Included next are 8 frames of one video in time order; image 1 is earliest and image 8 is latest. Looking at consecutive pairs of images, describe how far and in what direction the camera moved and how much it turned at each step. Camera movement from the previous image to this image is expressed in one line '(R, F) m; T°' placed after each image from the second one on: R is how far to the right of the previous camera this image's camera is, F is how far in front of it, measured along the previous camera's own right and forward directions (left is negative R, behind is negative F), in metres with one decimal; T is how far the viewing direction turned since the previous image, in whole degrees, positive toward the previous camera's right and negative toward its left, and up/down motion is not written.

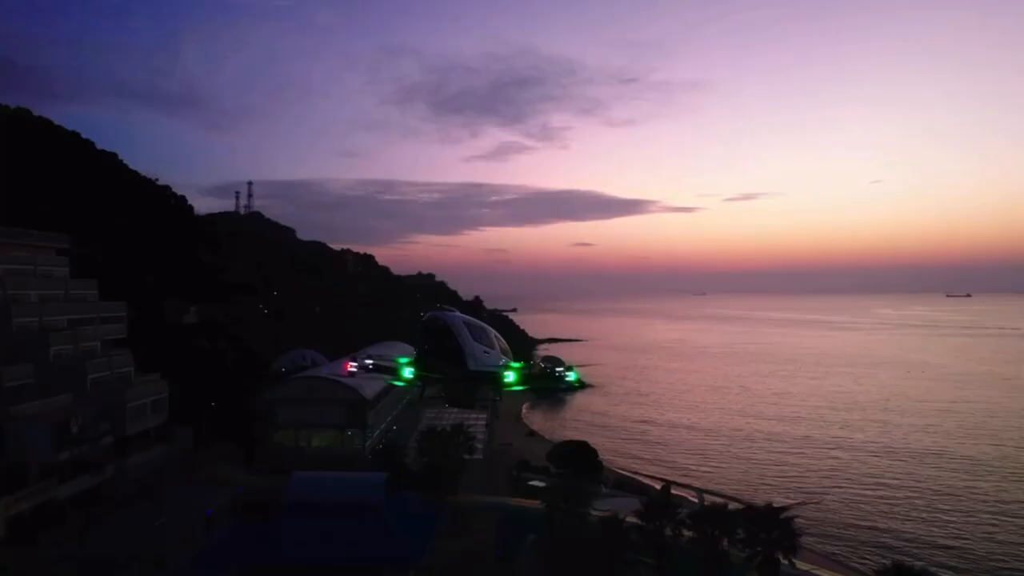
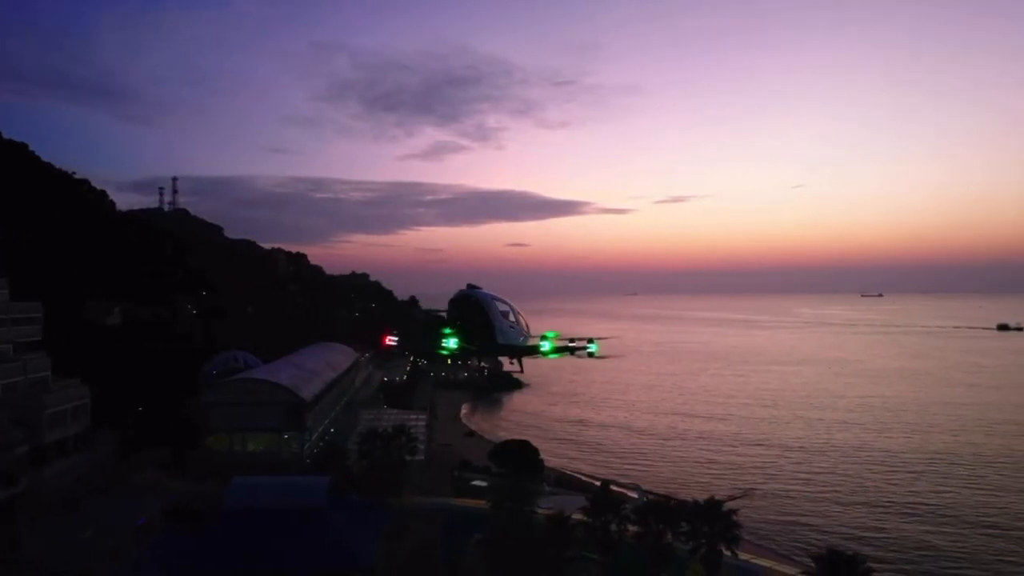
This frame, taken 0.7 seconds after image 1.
(-0.3, 0.0) m; +5°
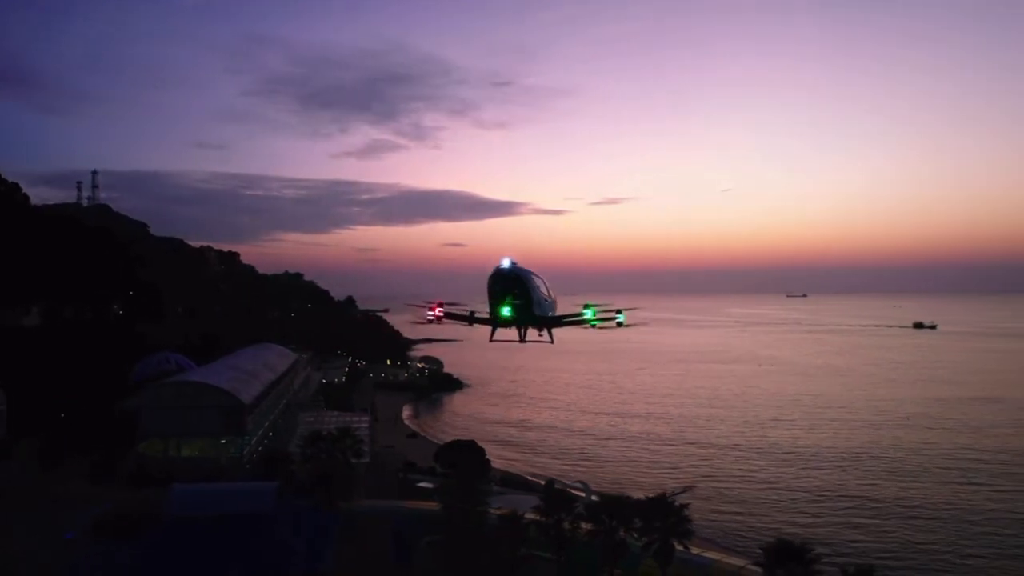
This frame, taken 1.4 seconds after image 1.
(-0.5, +0.1) m; +5°
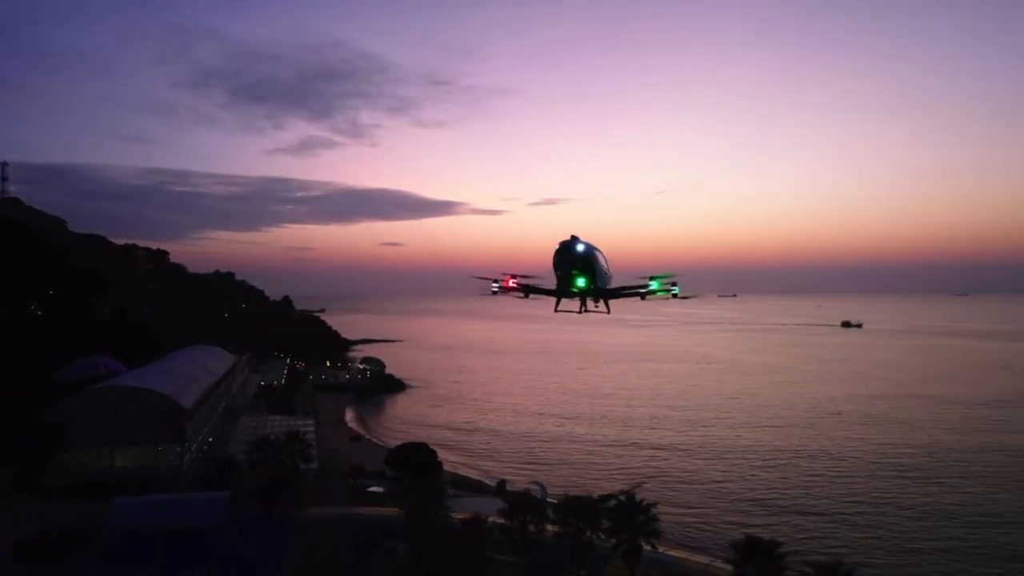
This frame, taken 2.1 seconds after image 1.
(-0.7, +0.5) m; +5°
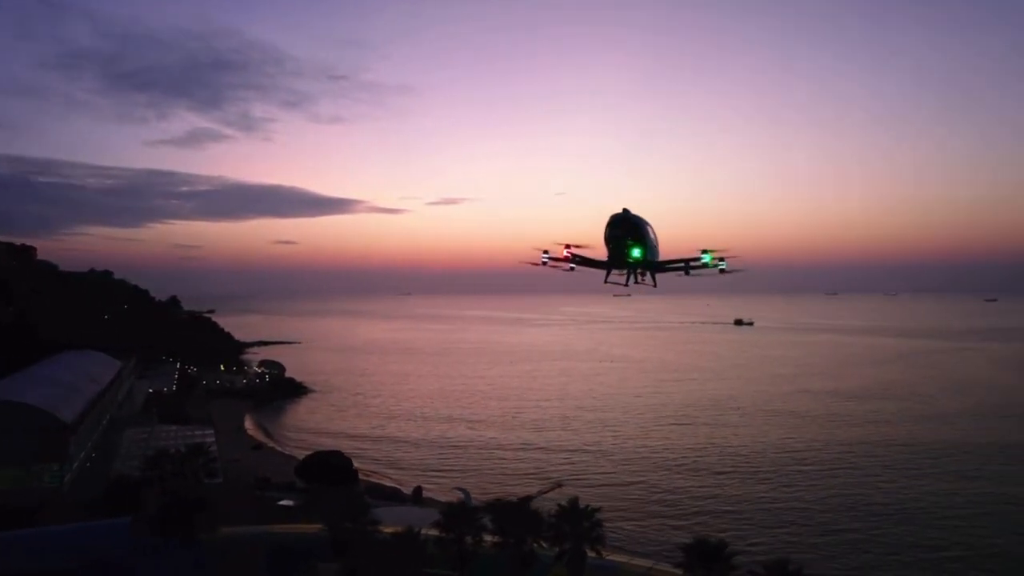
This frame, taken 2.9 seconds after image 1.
(-1.0, +1.0) m; +8°
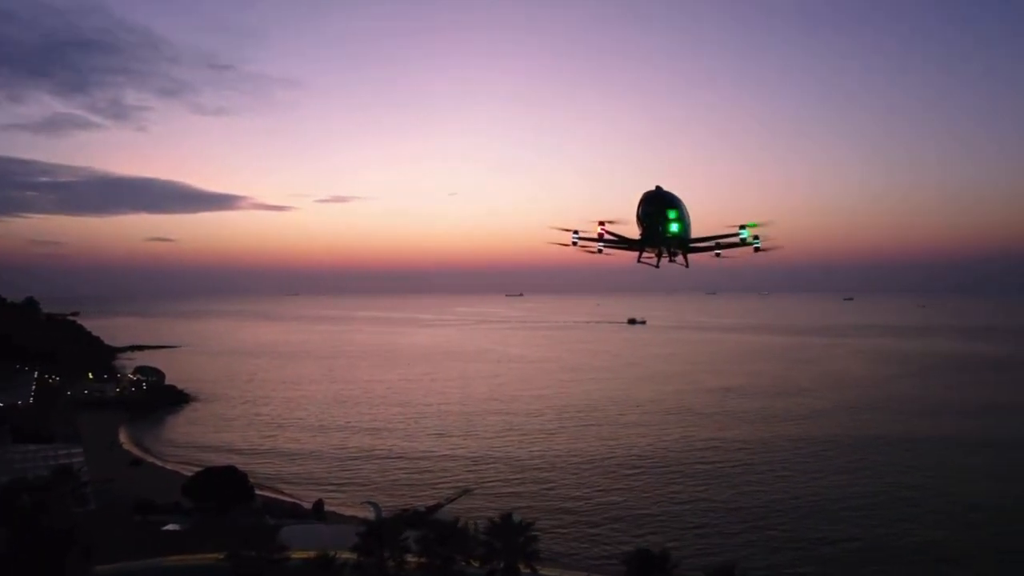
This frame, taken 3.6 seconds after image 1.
(-0.8, +1.3) m; +9°
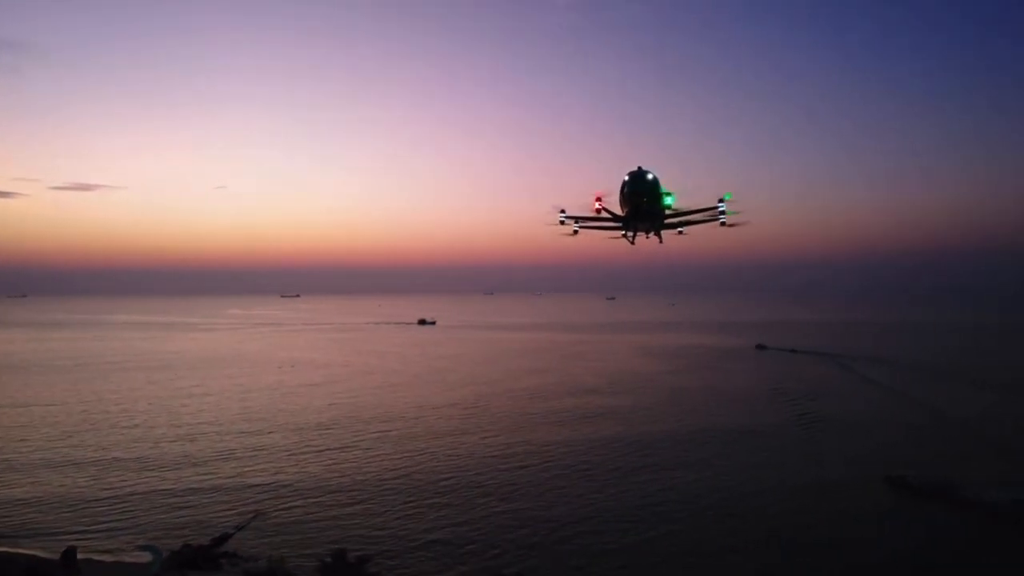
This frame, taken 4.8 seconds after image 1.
(+3.9, -1.6) m; -33°
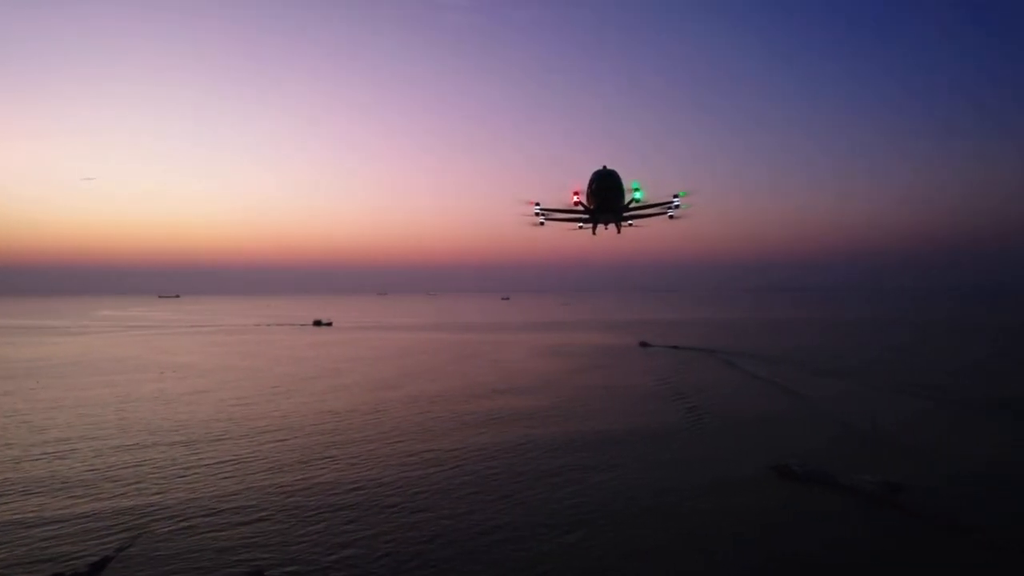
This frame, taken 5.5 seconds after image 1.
(+0.3, +0.6) m; +6°
